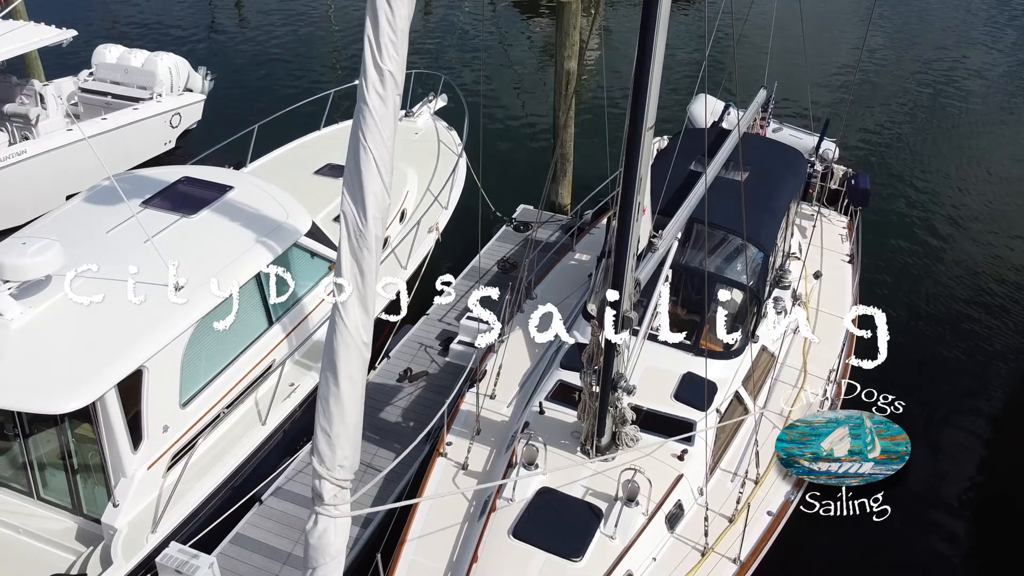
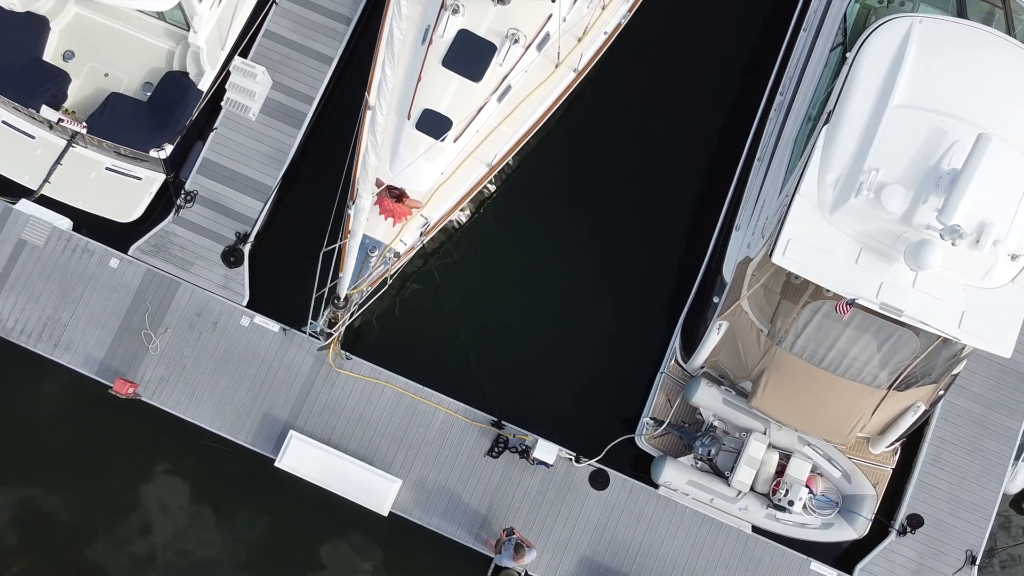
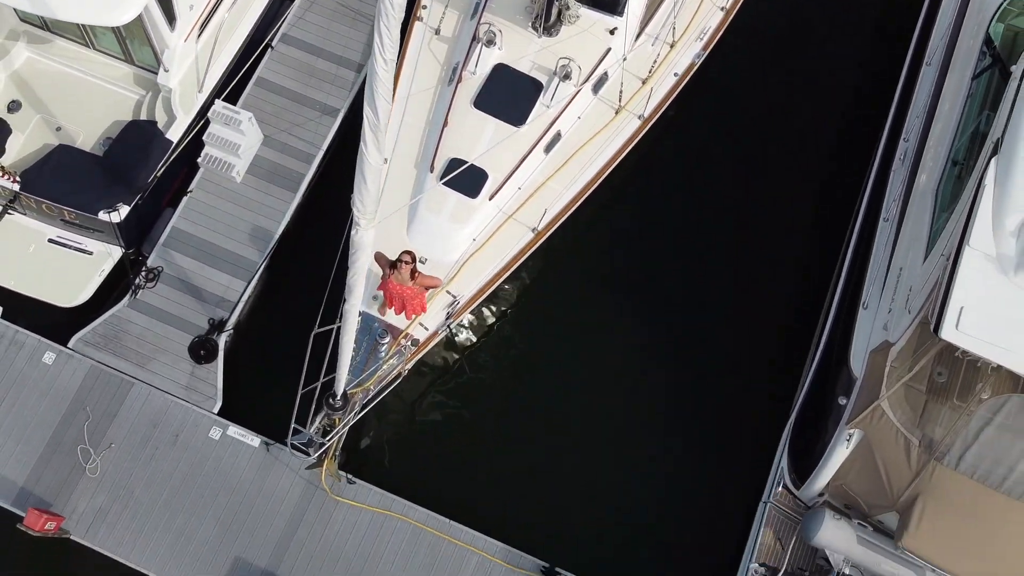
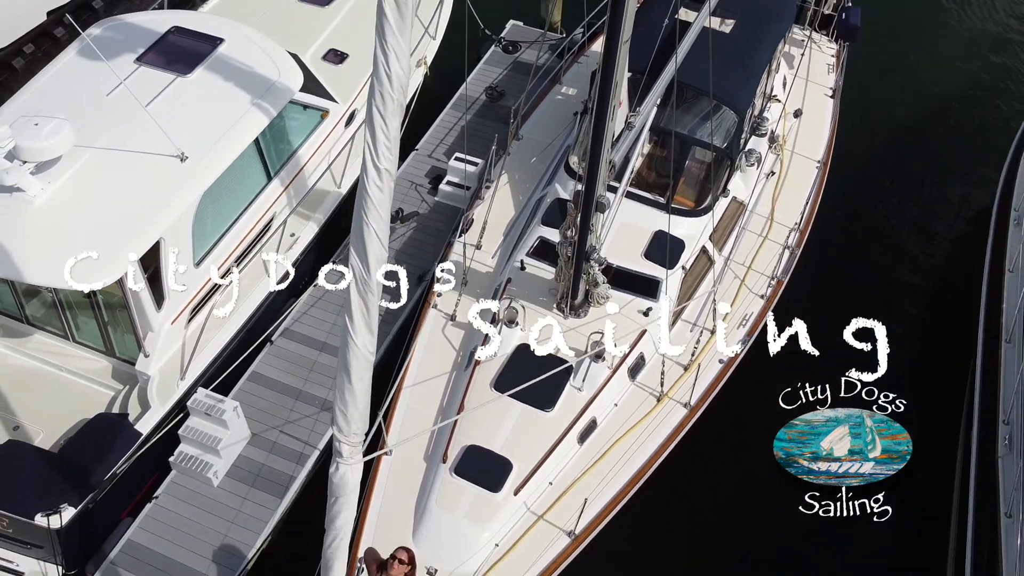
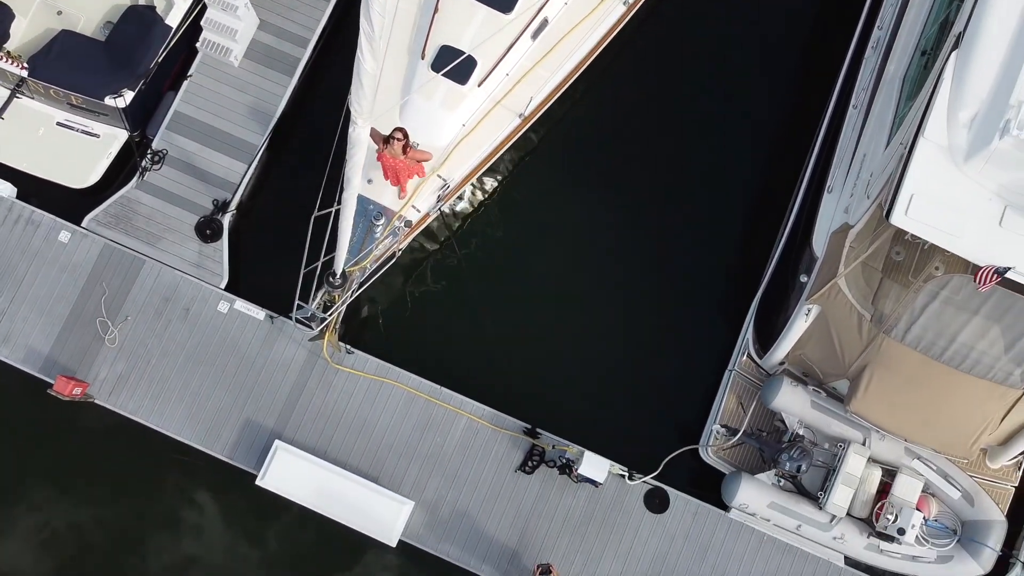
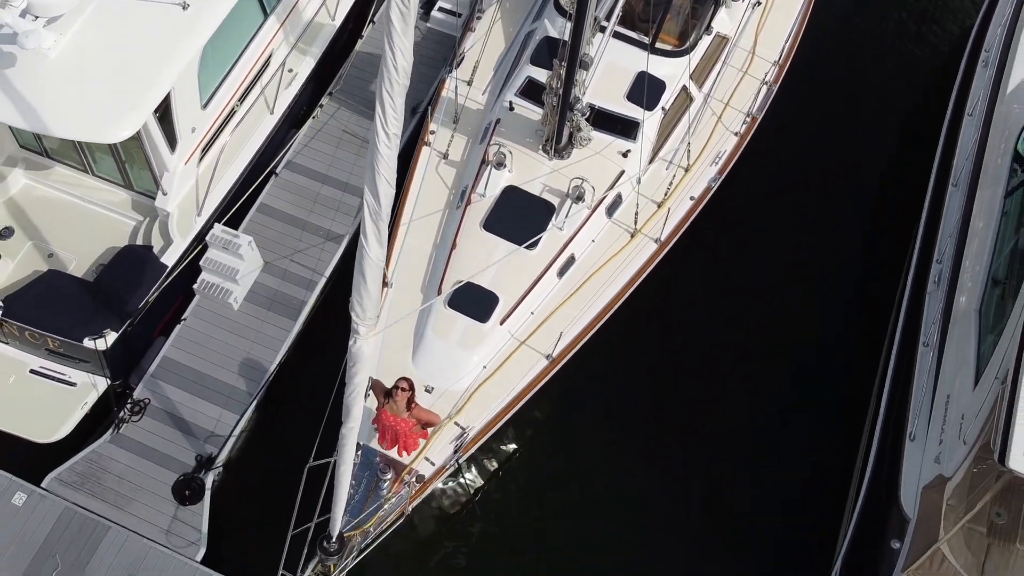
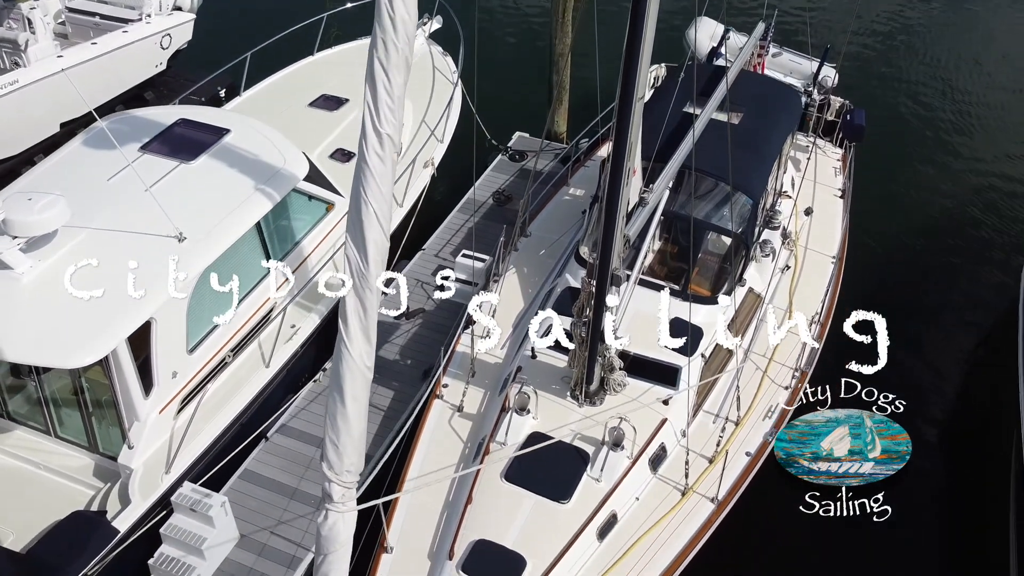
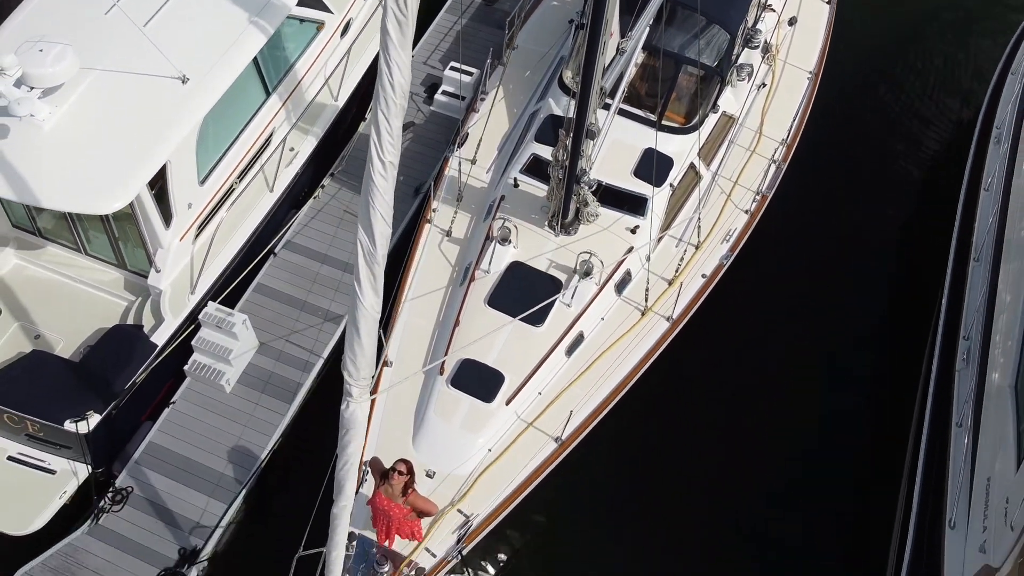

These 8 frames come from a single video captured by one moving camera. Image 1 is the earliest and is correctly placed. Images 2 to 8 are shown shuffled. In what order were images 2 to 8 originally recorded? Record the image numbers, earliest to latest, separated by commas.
7, 4, 8, 6, 3, 5, 2
